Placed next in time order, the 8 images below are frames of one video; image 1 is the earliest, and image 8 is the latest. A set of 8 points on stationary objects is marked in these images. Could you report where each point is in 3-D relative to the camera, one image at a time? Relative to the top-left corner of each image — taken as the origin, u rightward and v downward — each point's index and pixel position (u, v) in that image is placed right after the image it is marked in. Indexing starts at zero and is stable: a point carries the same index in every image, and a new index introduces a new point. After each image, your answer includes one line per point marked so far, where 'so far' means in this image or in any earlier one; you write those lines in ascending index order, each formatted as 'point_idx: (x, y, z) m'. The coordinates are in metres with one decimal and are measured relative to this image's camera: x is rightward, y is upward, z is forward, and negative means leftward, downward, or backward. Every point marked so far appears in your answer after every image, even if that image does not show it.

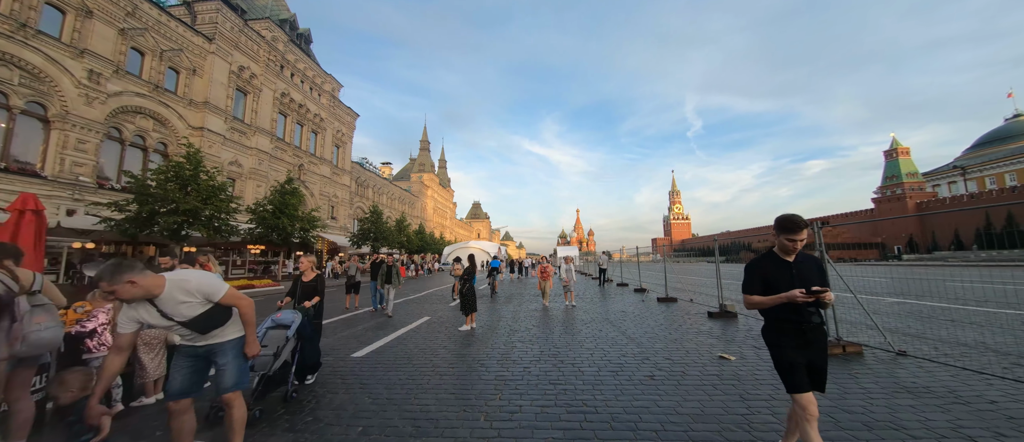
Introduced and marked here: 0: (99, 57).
0: (-21.6, +8.5, +17.0) m
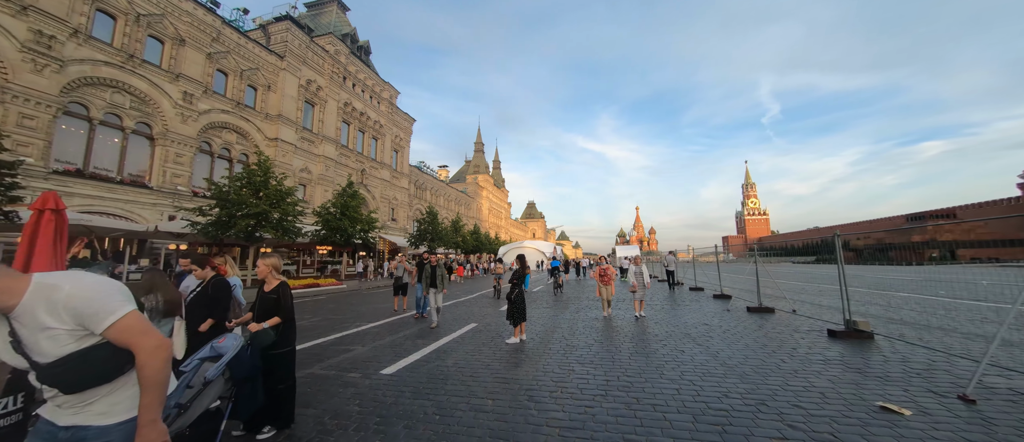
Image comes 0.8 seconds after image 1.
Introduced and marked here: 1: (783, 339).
0: (-18.8, +8.3, +19.3) m
1: (+5.1, -2.2, +6.2) m
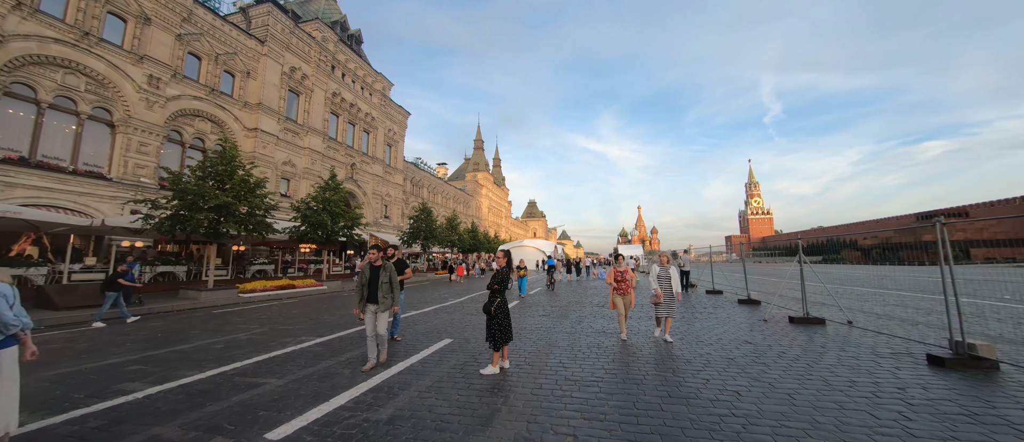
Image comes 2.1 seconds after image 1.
0: (-19.1, +8.5, +17.6) m
1: (+4.8, -2.0, +4.4) m
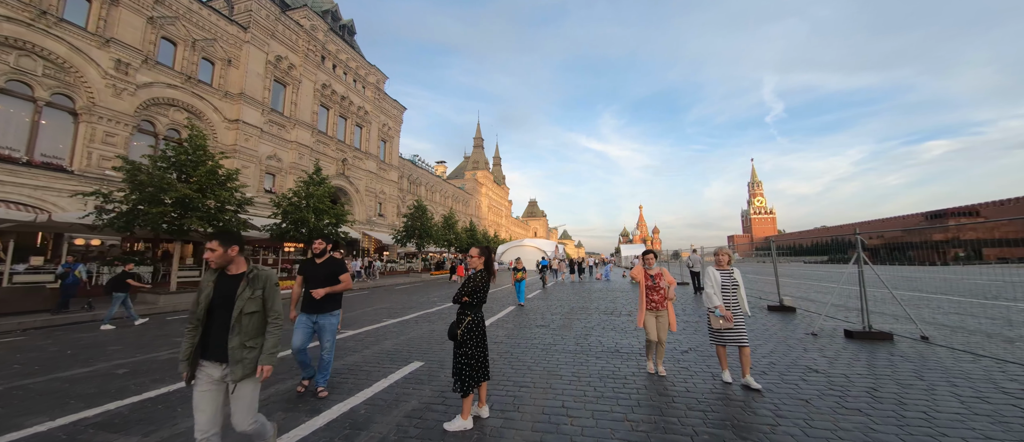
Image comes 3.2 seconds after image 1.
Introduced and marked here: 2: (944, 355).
0: (-19.2, +8.7, +16.3) m
1: (+4.6, -1.8, +3.0) m
2: (+6.4, -2.0, +4.9) m
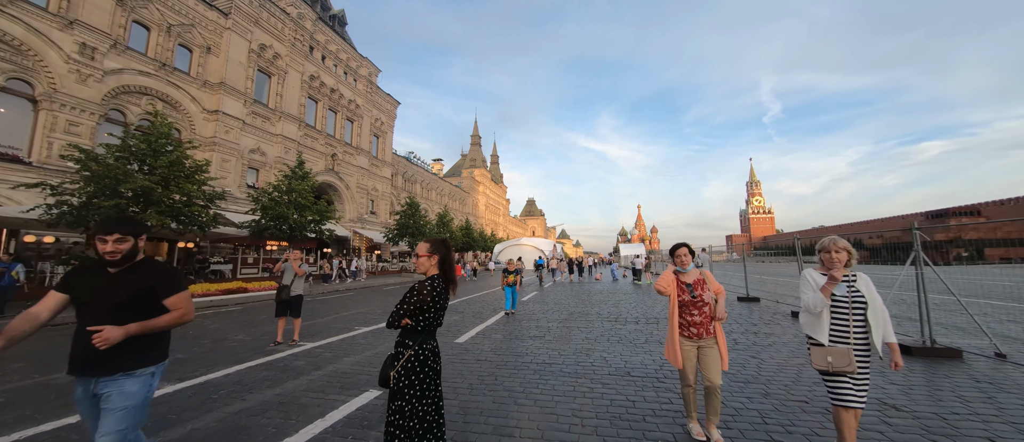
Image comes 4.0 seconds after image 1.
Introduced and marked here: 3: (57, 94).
0: (-19.5, +8.9, +15.1) m
1: (+4.5, -1.7, +2.0) m
2: (+6.2, -1.9, +3.8) m
3: (-19.6, +5.5, +14.1) m
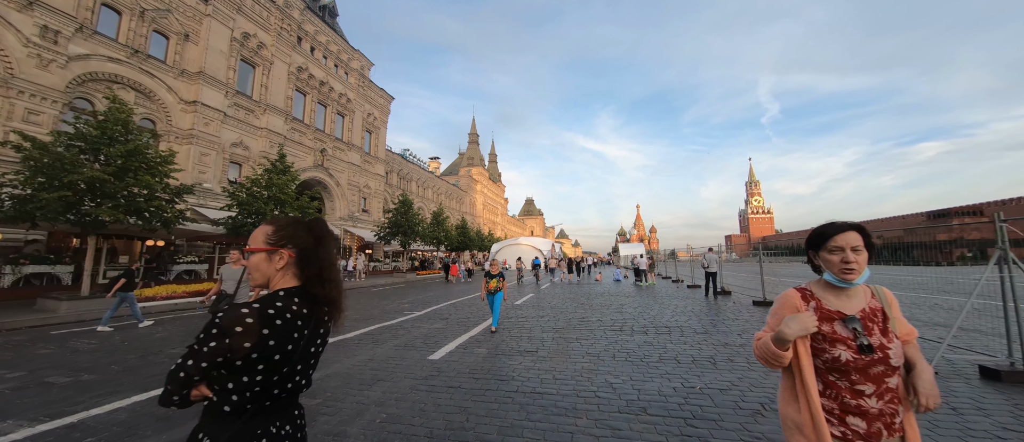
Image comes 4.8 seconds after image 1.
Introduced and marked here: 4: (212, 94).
0: (-19.7, +9.0, +14.0) m
1: (+4.2, -1.6, +1.0) m
2: (+6.0, -1.7, +2.8) m
3: (-19.8, +5.7, +13.0) m
4: (-17.9, +7.6, +19.6) m
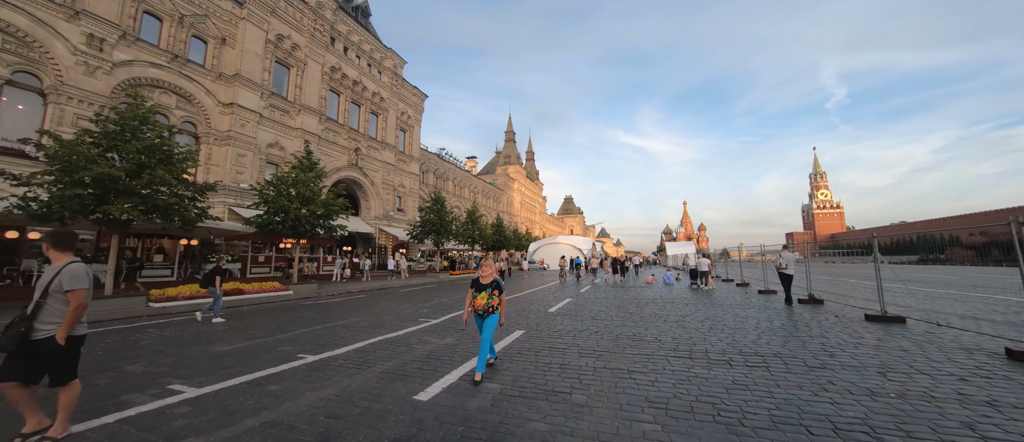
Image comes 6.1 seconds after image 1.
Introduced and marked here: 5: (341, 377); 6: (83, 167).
0: (-18.4, +9.0, +14.6) m
1: (+3.9, -1.3, -1.2) m
2: (+5.9, -1.5, +0.5) m
3: (-18.7, +5.6, +13.6) m
4: (-16.0, +7.6, +20.0) m
5: (-2.2, -2.1, +4.6) m
6: (-12.3, +1.6, +9.5) m
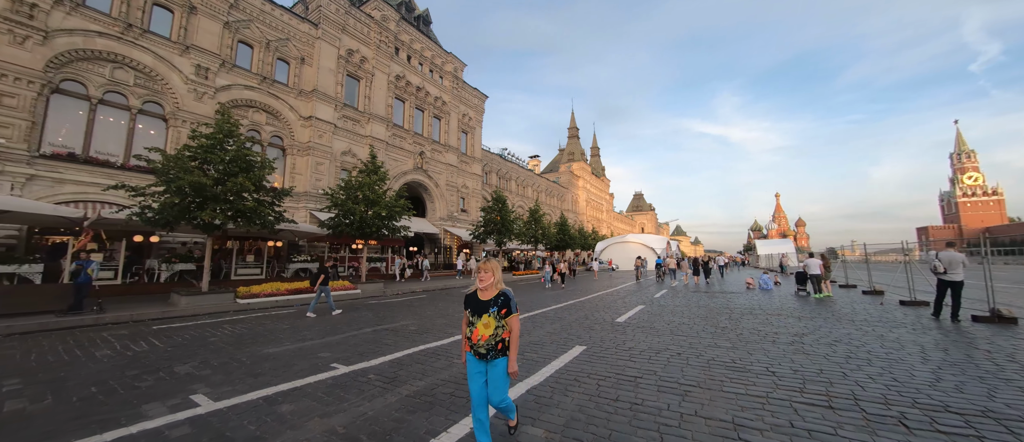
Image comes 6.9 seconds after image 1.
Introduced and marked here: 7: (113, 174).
0: (-15.8, +8.7, +16.9) m
1: (+3.2, -1.2, -2.9) m
2: (+5.5, -1.3, -1.7) m
3: (-16.1, +5.4, +16.0) m
4: (-12.3, +7.4, +21.7) m
5: (-1.7, -2.1, +3.9) m
6: (-10.6, +1.5, +10.7) m
7: (-17.6, +2.1, +14.7) m
